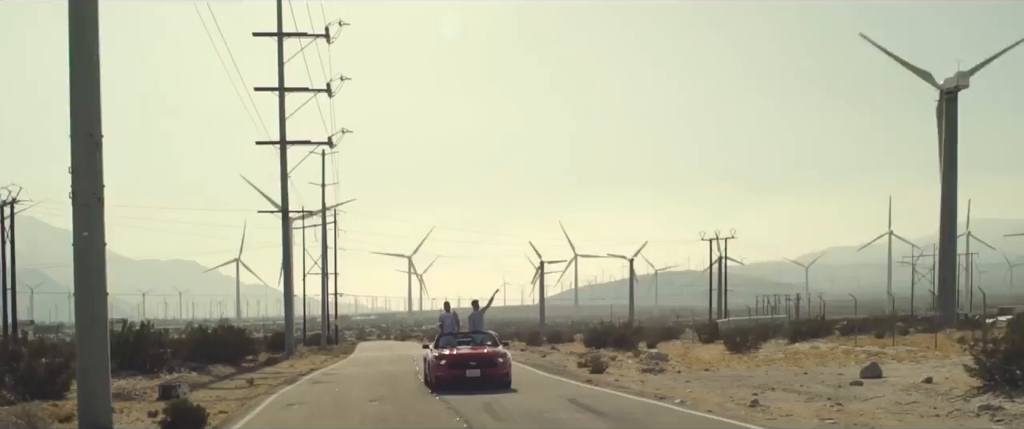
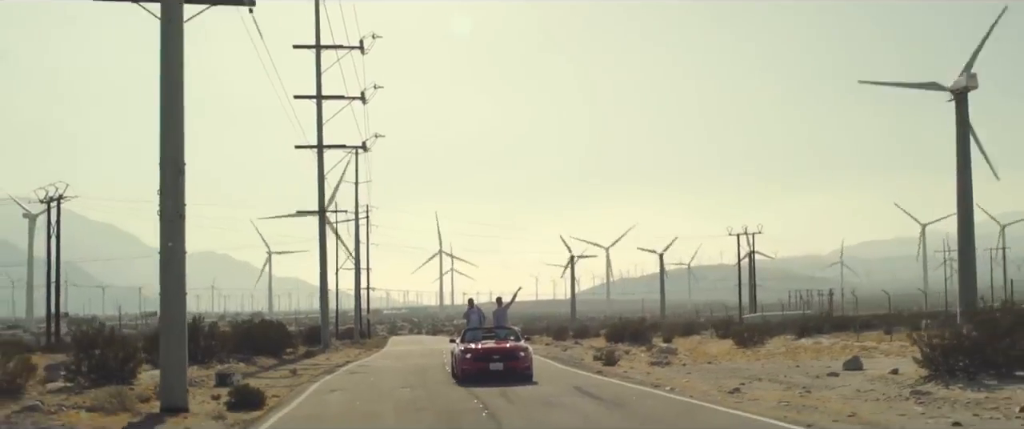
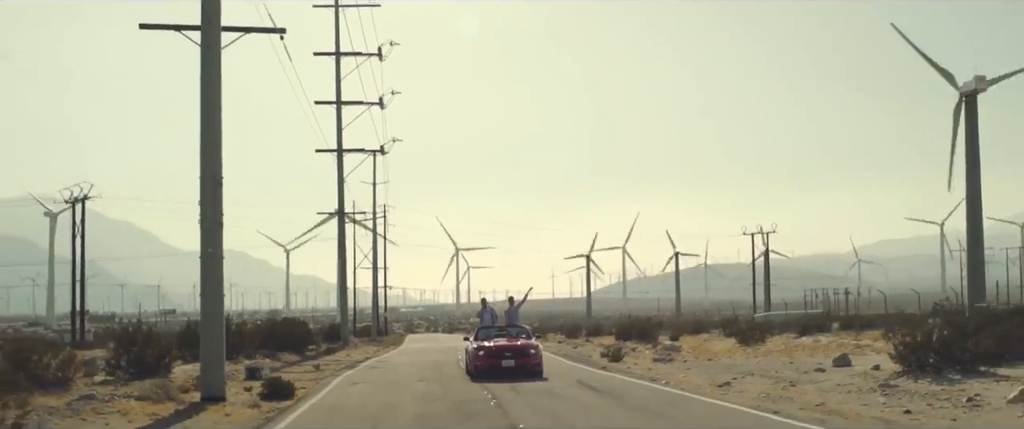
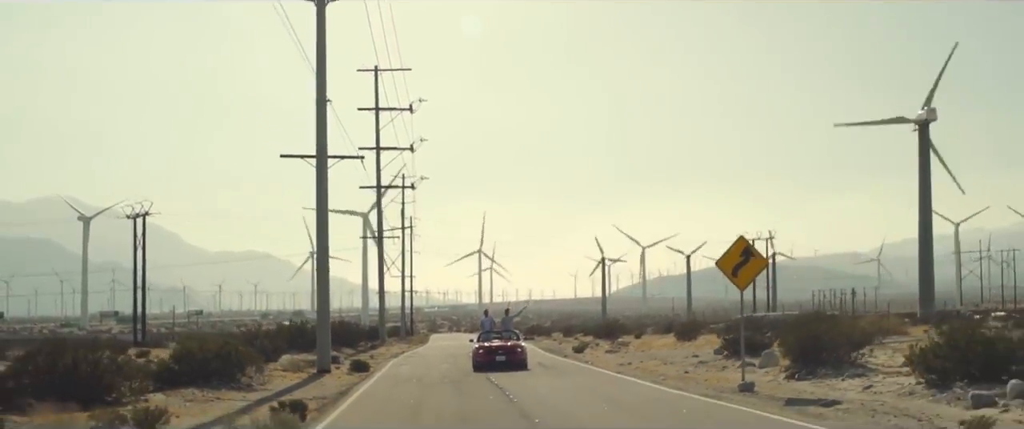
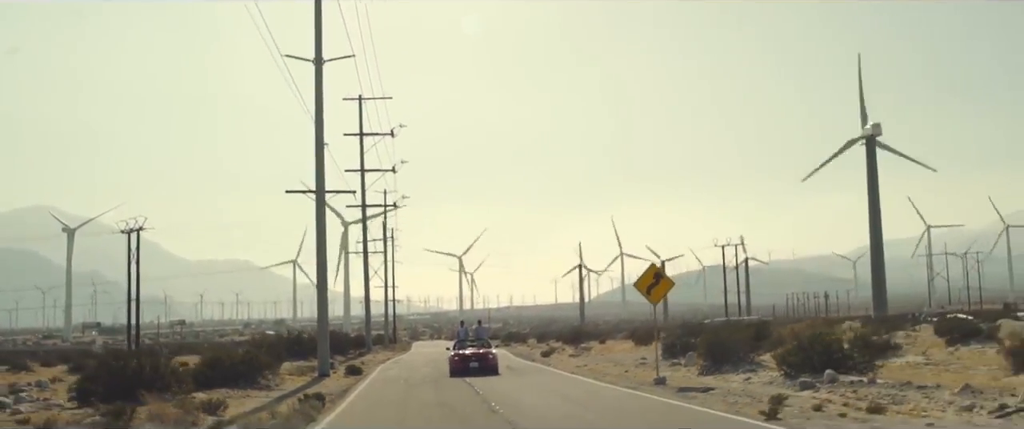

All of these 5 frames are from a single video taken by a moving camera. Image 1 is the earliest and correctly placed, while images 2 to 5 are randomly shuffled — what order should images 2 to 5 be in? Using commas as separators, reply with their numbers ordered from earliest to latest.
2, 3, 4, 5
